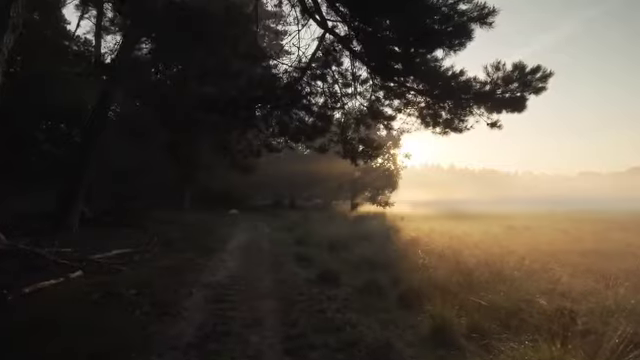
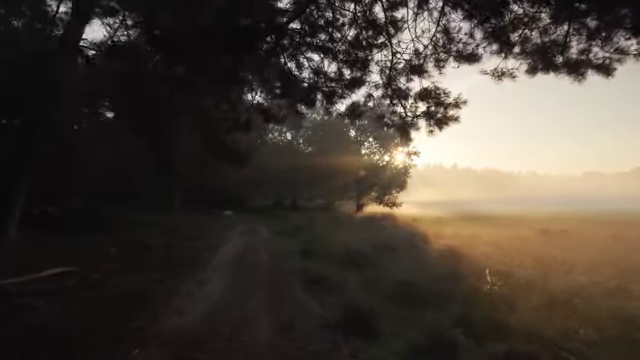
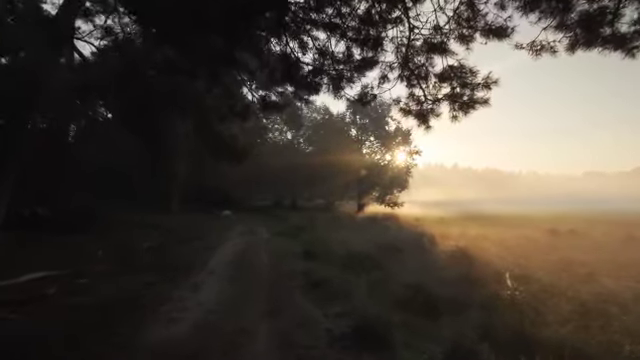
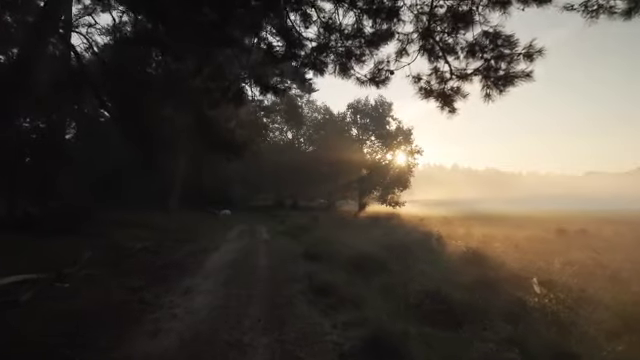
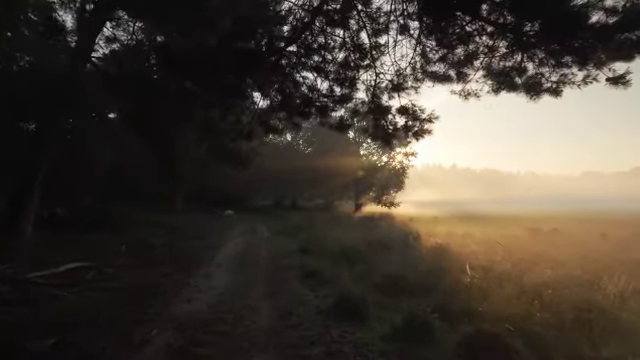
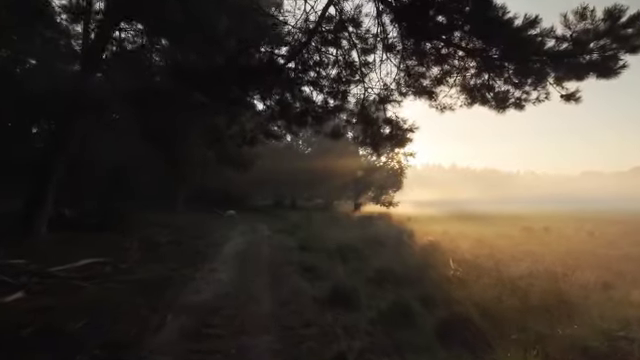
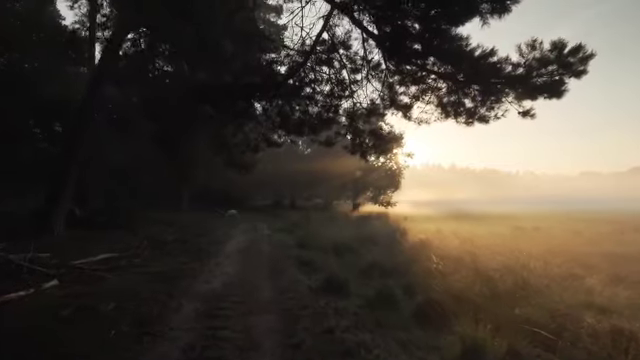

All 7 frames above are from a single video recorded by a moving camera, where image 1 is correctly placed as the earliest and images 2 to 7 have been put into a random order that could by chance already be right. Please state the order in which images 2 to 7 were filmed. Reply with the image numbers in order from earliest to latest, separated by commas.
7, 6, 5, 2, 3, 4
